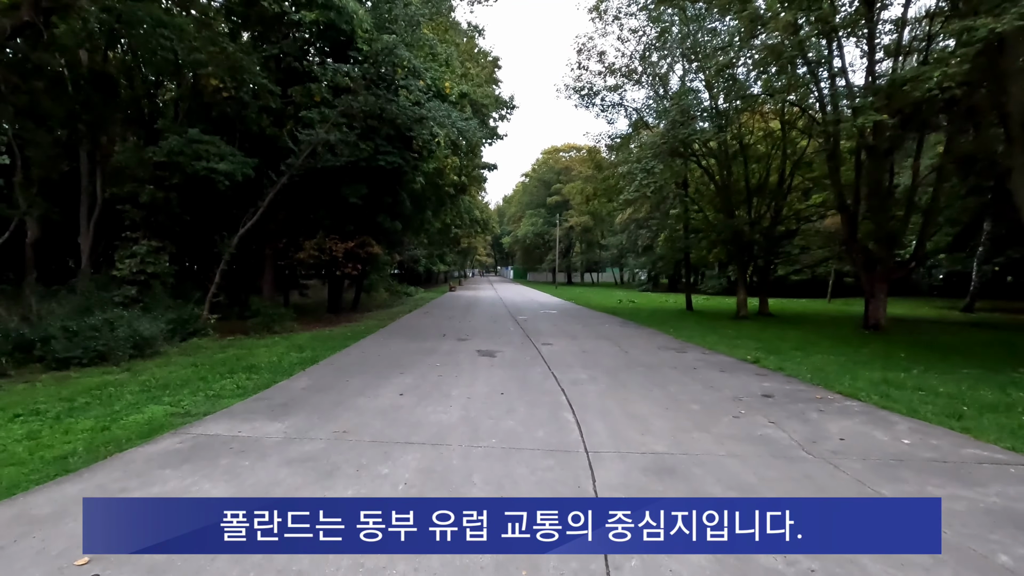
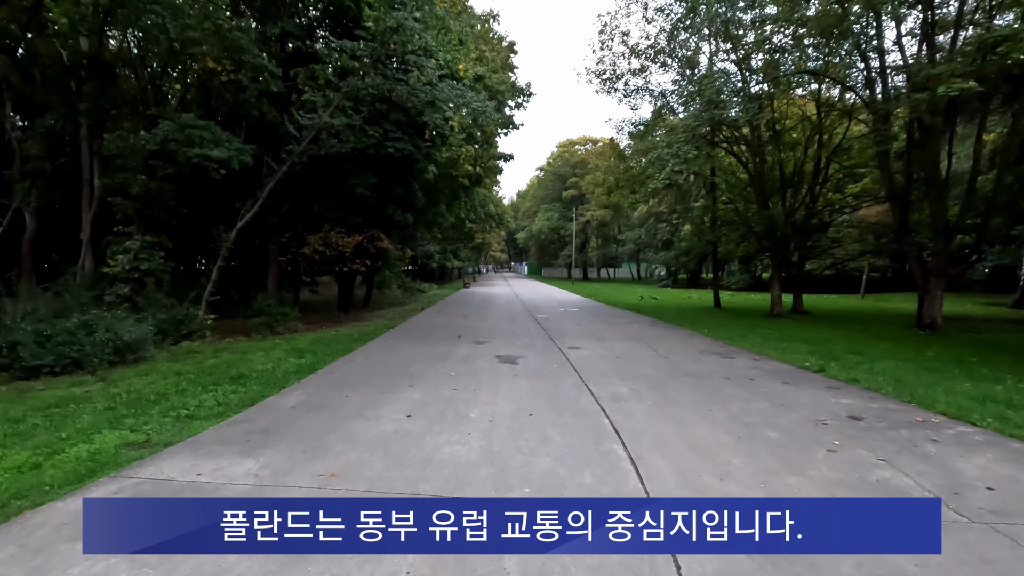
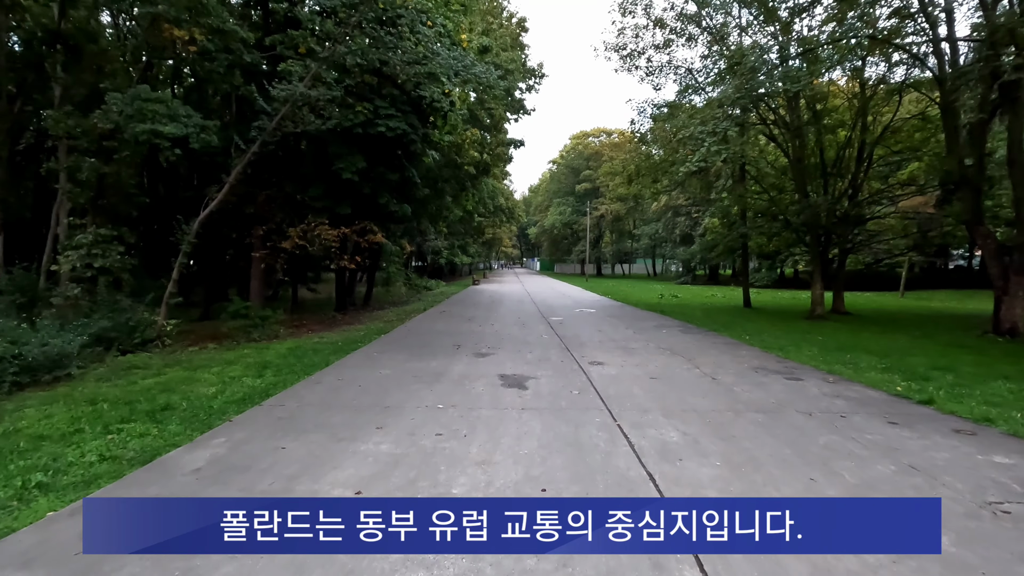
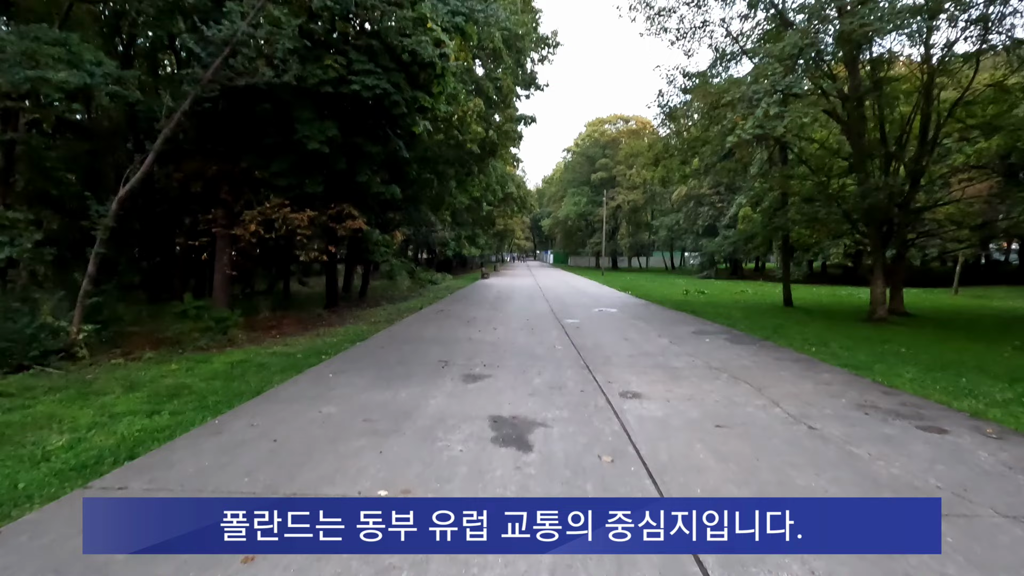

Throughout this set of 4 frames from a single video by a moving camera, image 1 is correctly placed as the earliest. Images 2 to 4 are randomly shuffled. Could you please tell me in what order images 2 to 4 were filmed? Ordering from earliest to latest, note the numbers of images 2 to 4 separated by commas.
2, 3, 4
